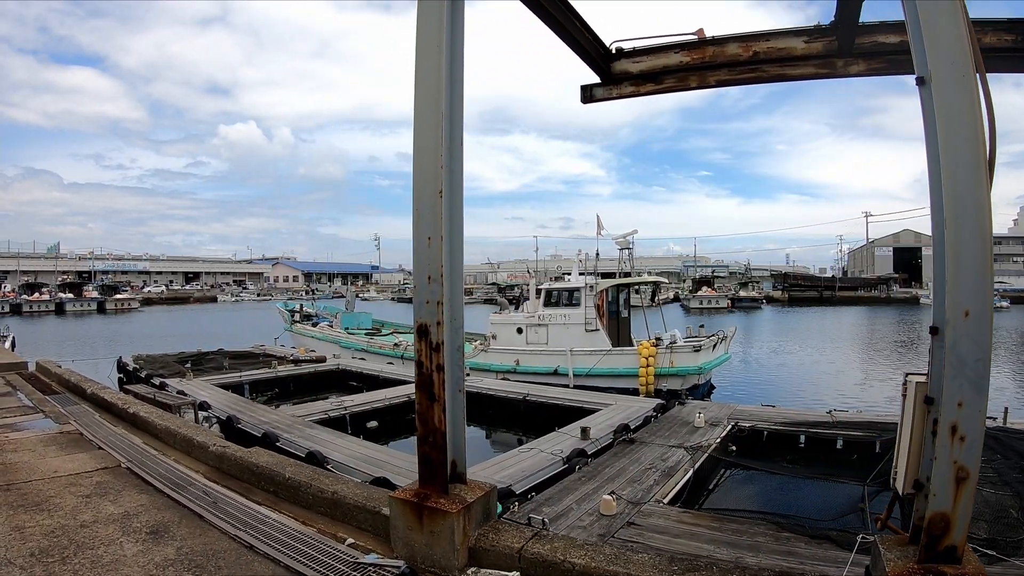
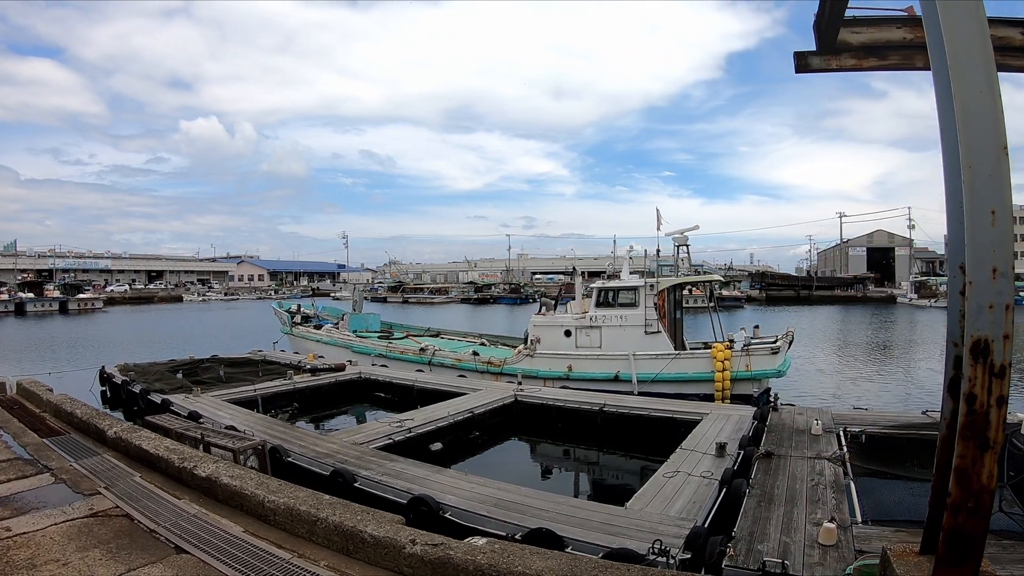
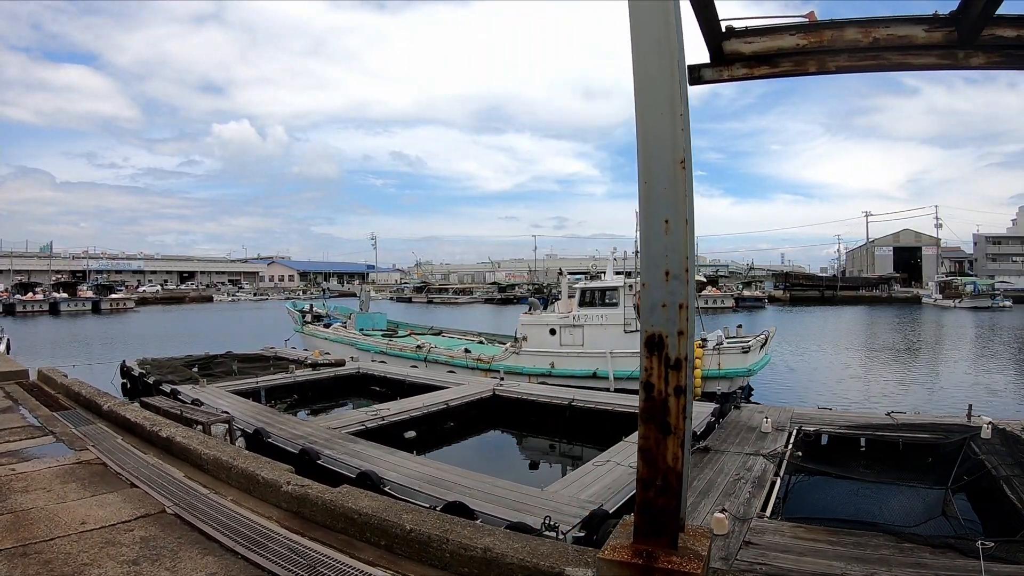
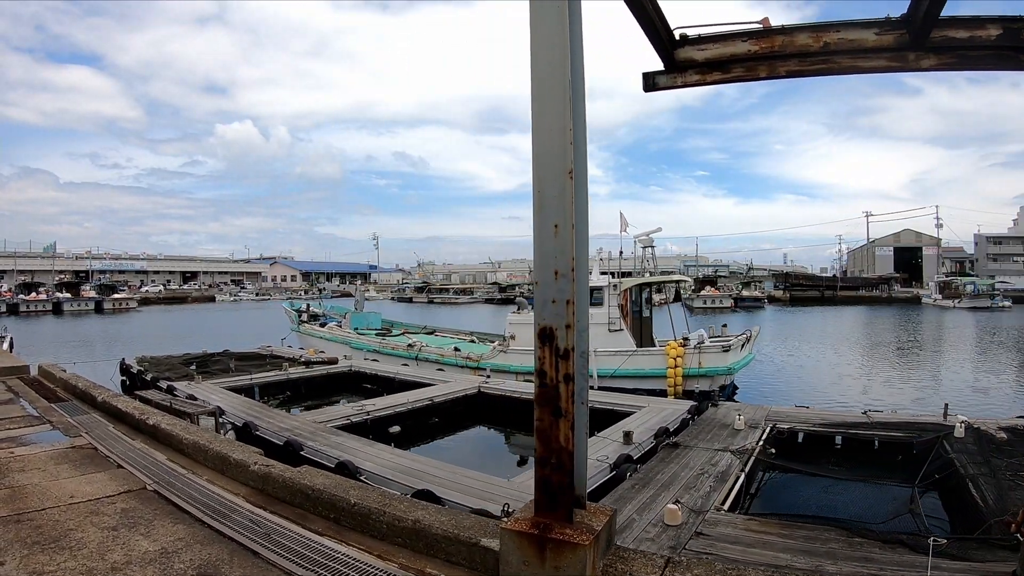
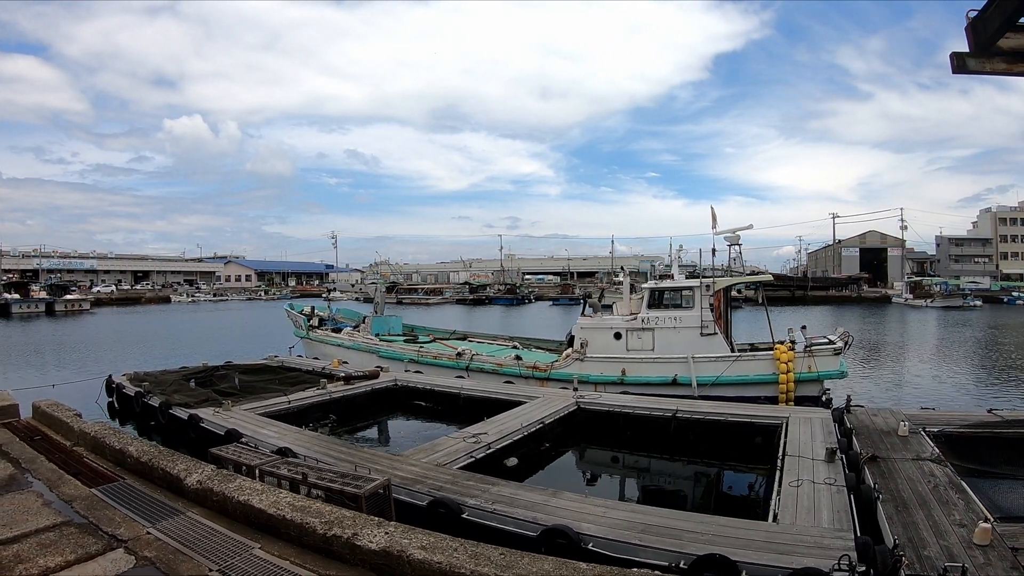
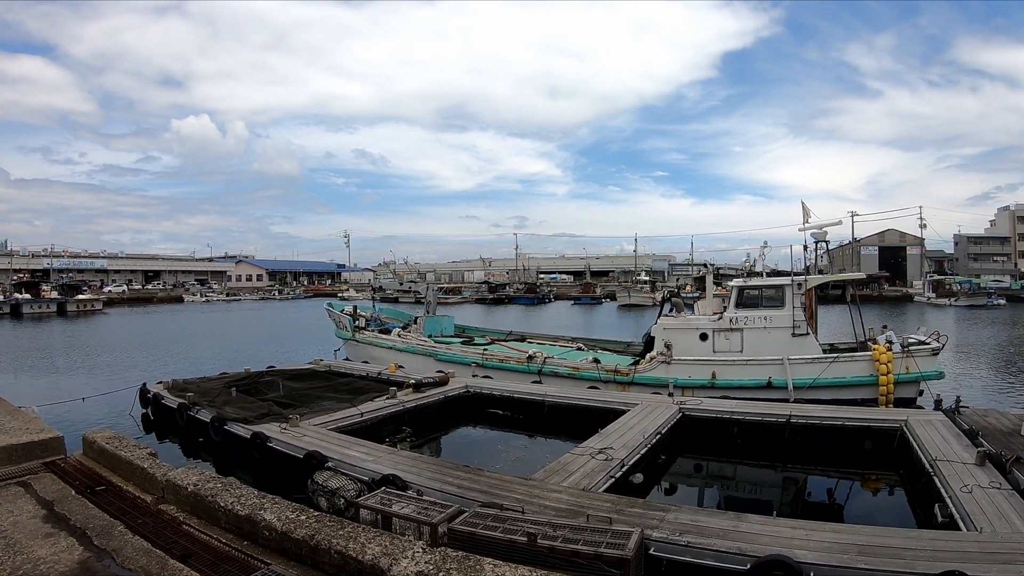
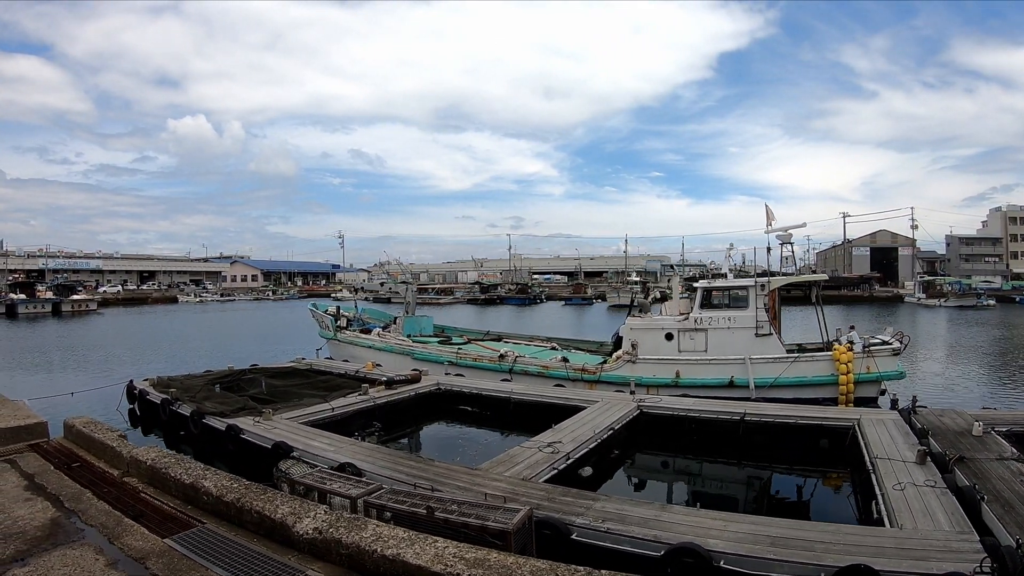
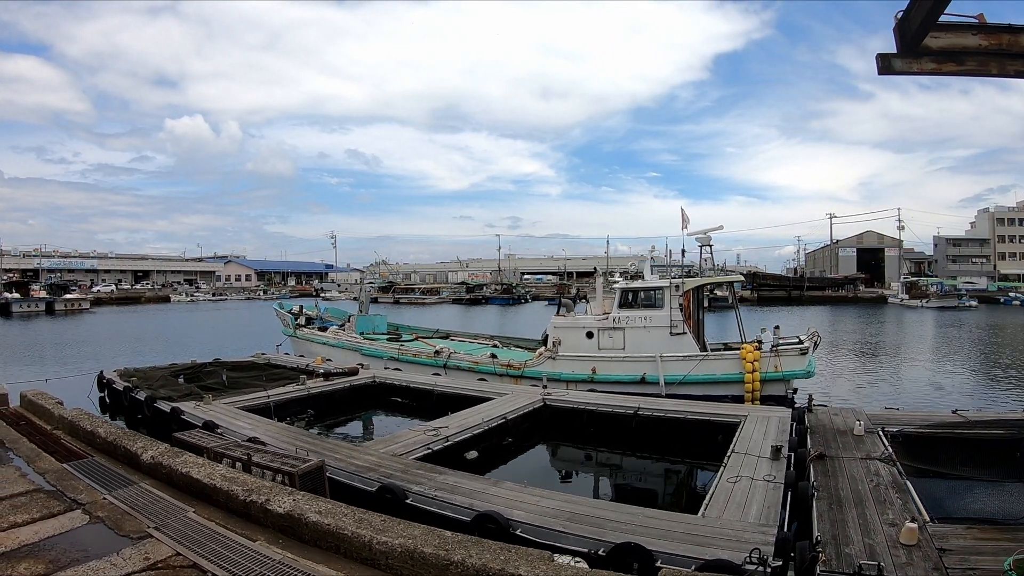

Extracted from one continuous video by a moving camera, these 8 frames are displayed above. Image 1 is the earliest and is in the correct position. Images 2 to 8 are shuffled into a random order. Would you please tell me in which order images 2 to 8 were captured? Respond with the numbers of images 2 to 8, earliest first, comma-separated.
4, 3, 2, 8, 5, 7, 6
